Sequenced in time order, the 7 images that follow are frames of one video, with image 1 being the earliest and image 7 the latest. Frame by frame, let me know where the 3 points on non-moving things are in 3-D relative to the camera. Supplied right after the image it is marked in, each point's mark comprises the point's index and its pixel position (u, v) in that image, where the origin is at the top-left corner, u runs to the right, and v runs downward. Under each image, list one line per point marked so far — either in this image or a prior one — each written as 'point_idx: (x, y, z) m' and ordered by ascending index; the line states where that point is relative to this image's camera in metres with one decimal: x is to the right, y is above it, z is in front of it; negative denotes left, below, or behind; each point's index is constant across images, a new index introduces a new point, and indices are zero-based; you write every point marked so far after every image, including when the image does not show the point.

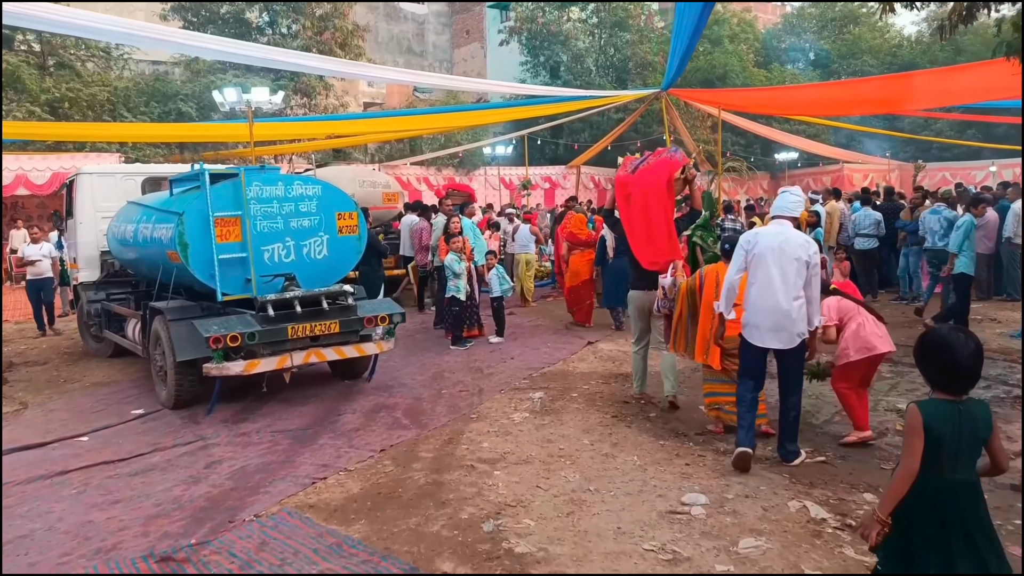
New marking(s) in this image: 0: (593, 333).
0: (+0.8, -0.4, +6.9) m
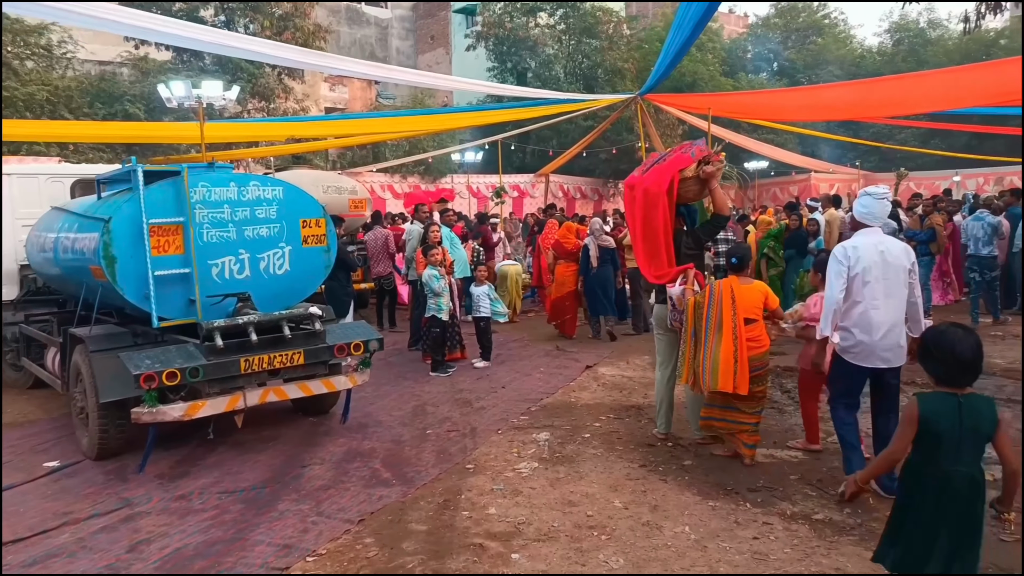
0: (+0.7, -0.6, +6.3) m
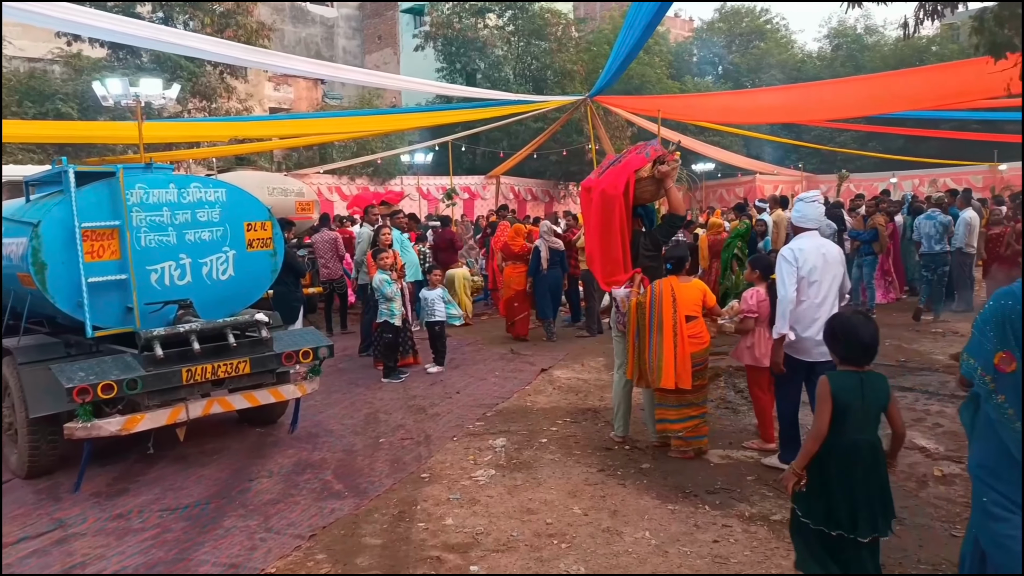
0: (+0.3, -0.6, +6.2) m
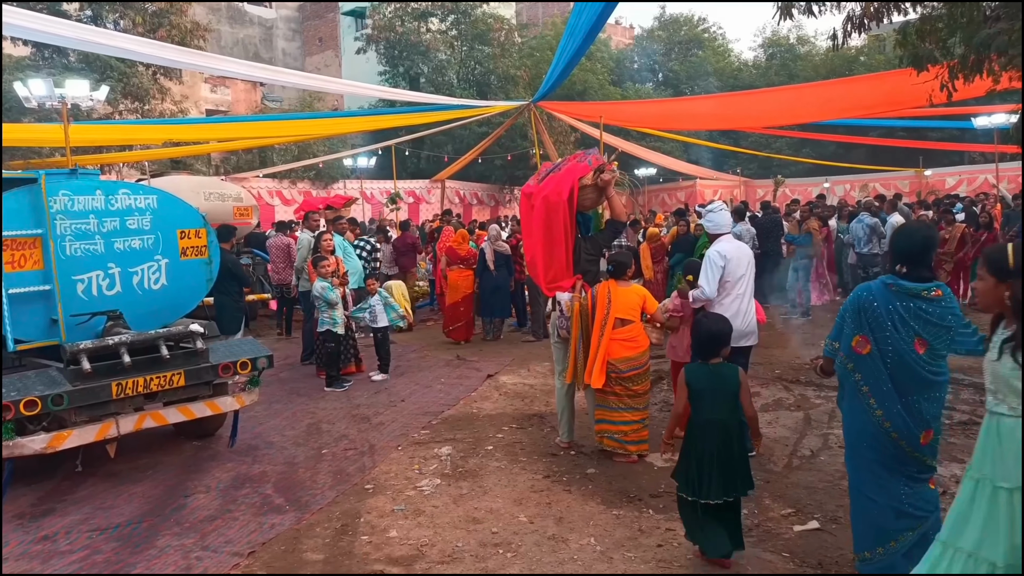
0: (-0.2, -0.6, +6.2) m
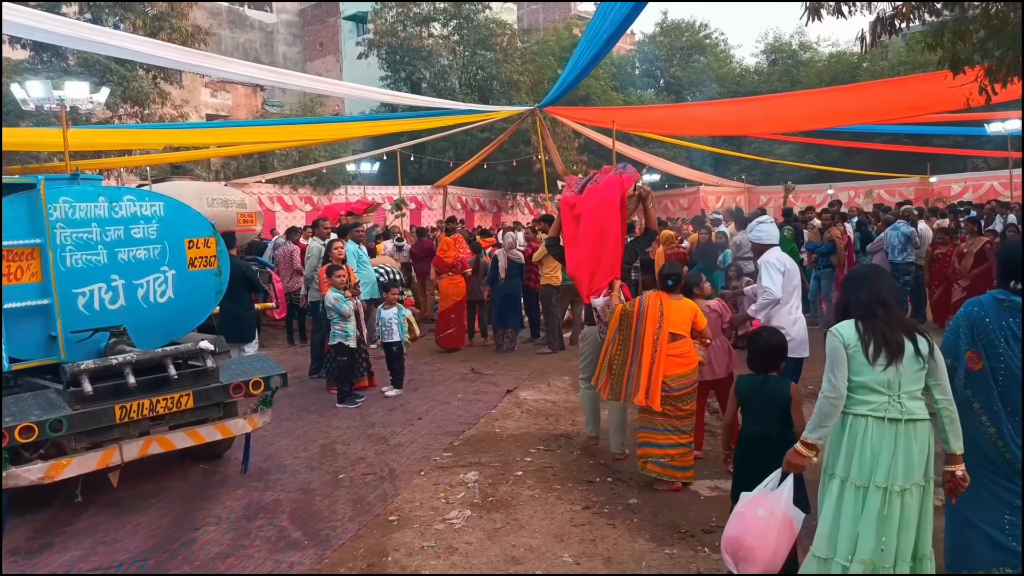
0: (-0.1, -0.7, +6.0) m
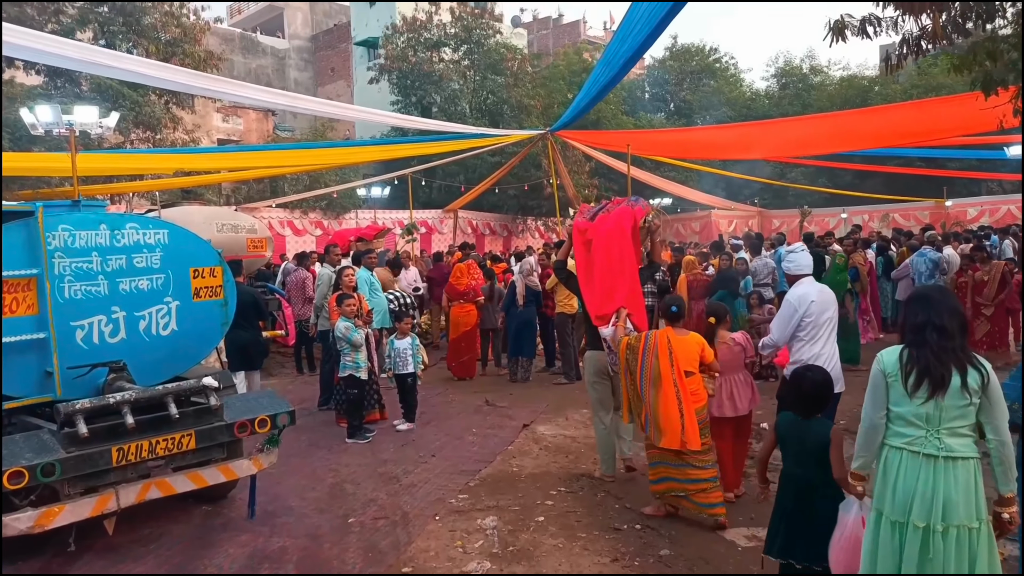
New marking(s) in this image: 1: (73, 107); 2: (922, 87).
0: (+0.1, -0.9, +5.7) m
1: (-4.4, +1.8, +7.4) m
2: (+10.3, +5.0, +18.3) m
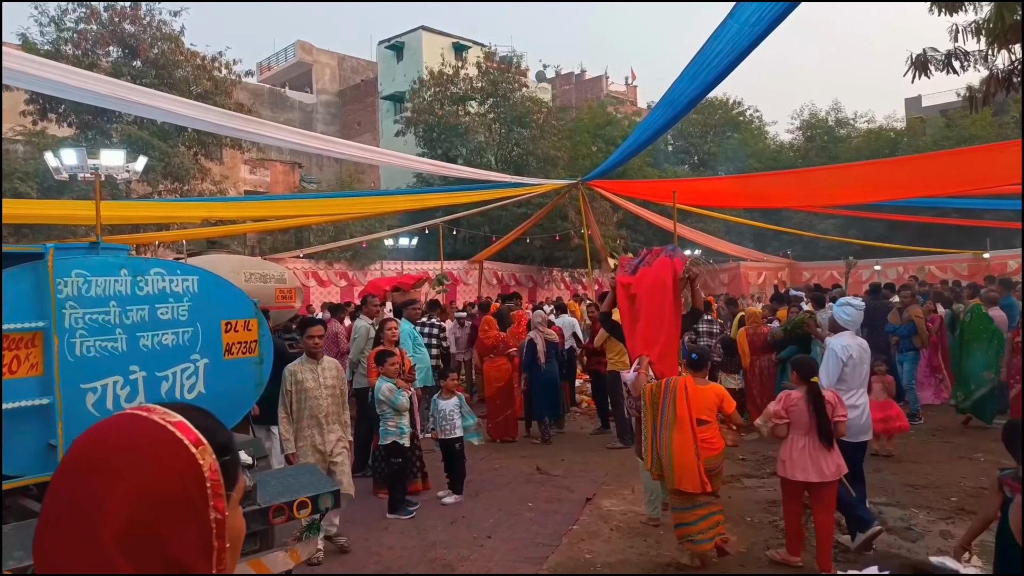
0: (+0.4, -1.3, +5.2) m
1: (-4.0, +1.3, +7.1) m
2: (+11.0, +3.7, +17.8) m
